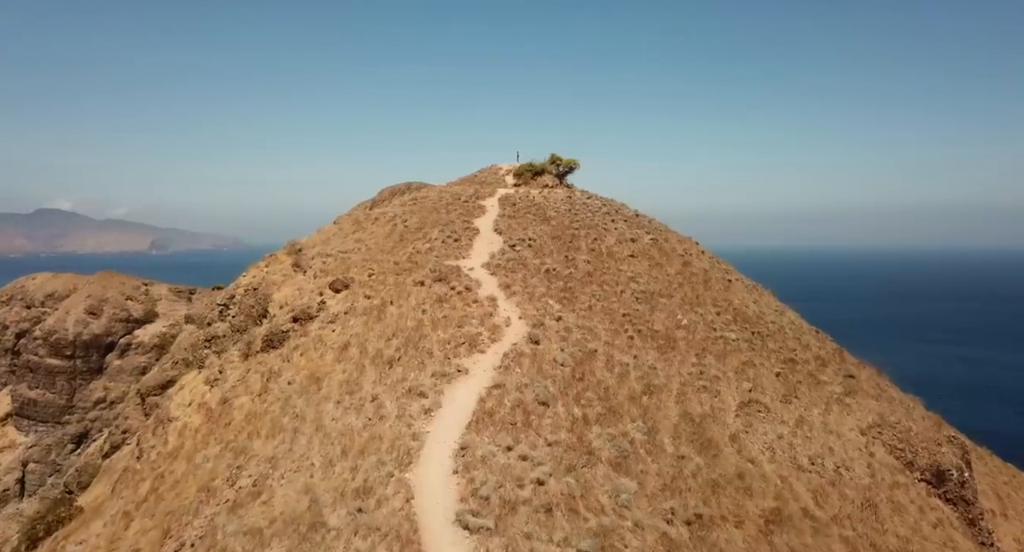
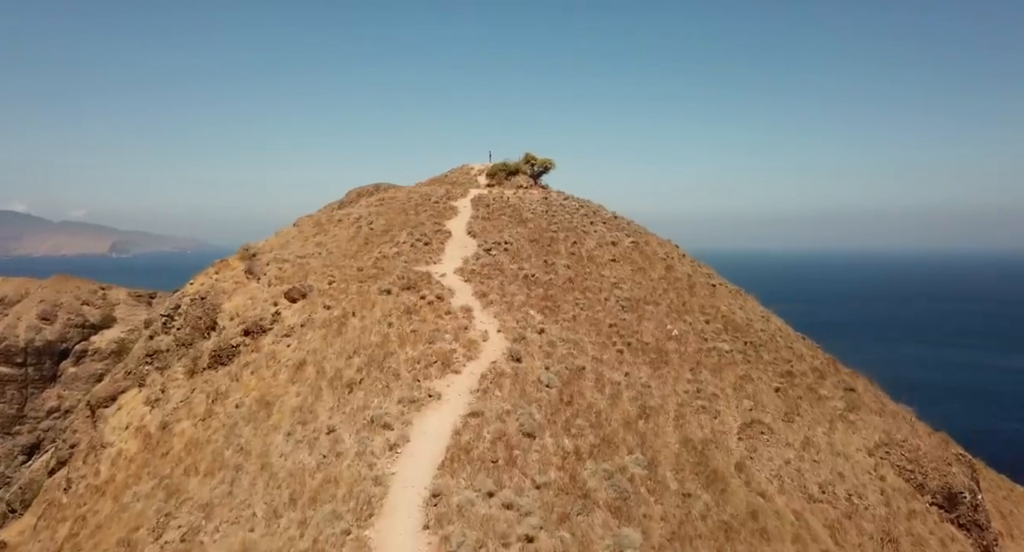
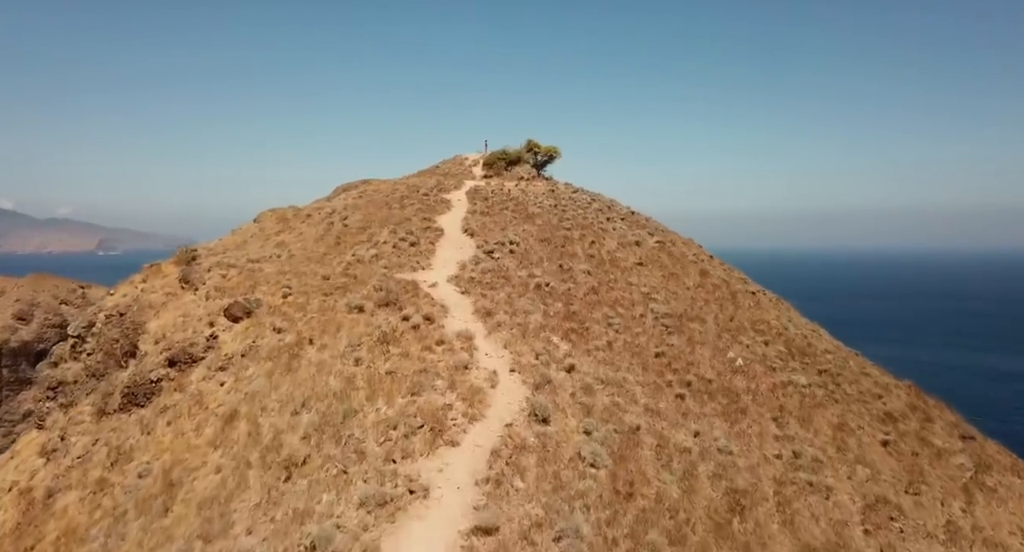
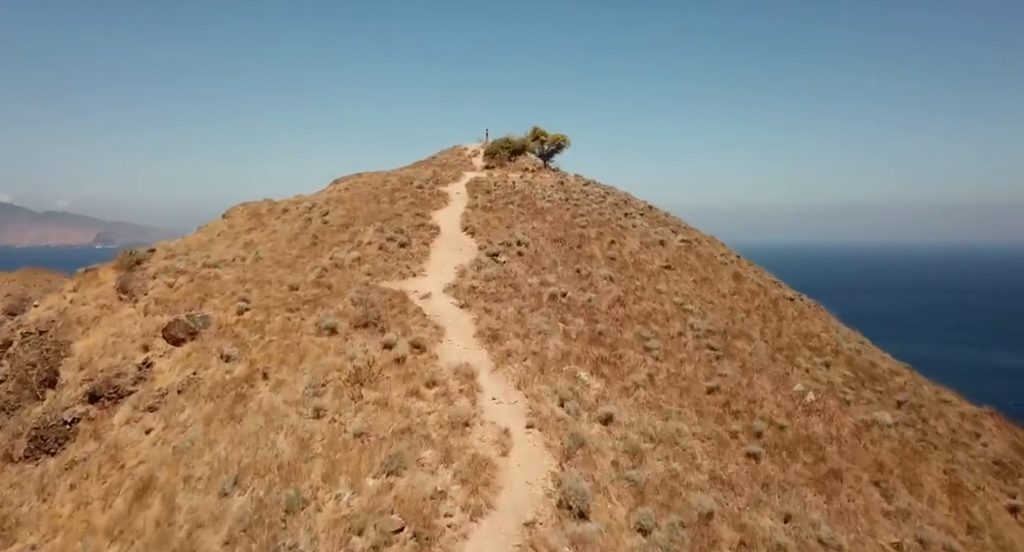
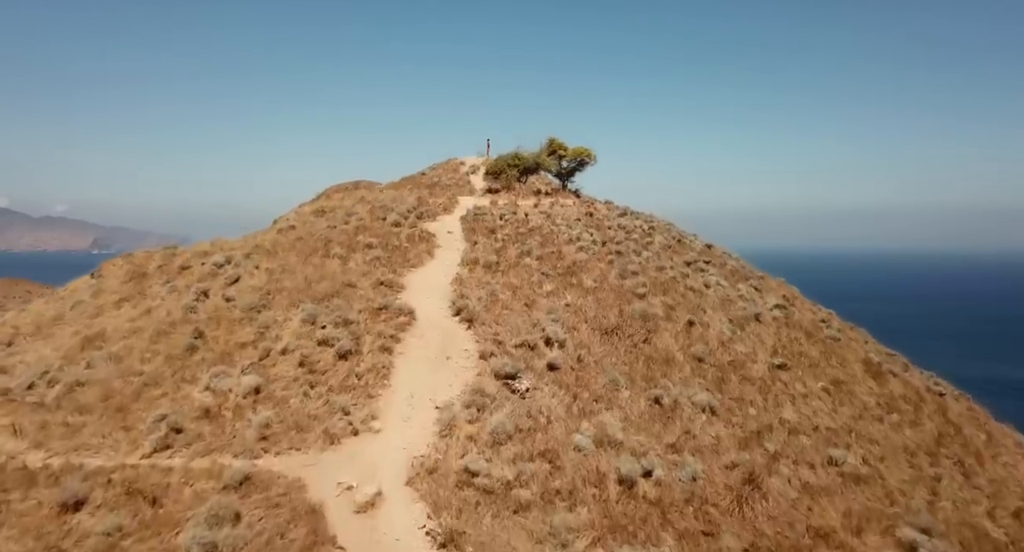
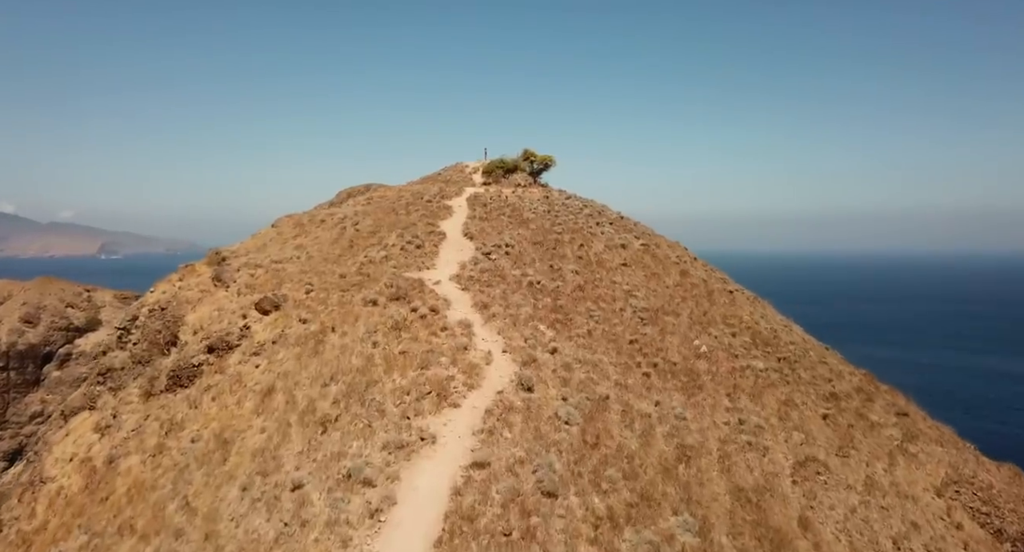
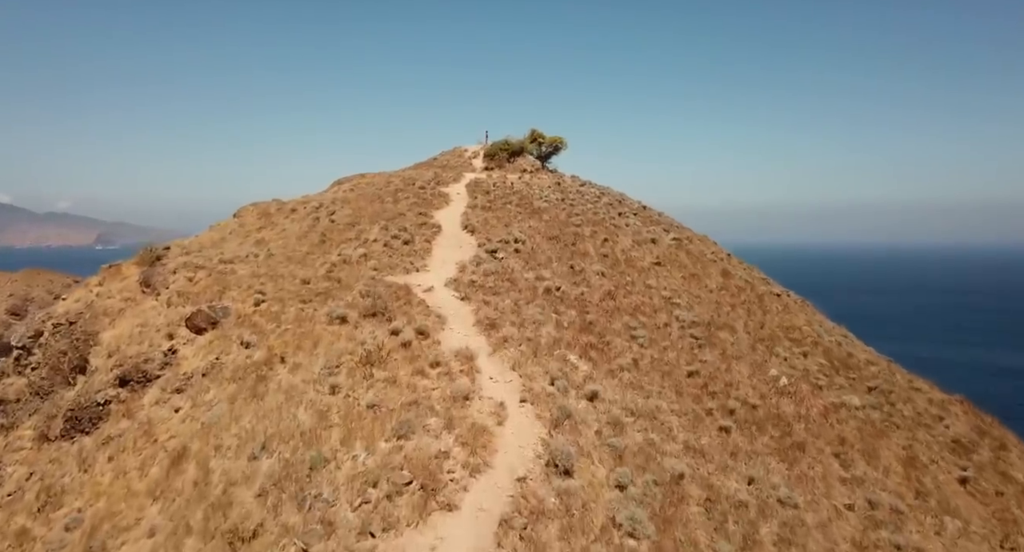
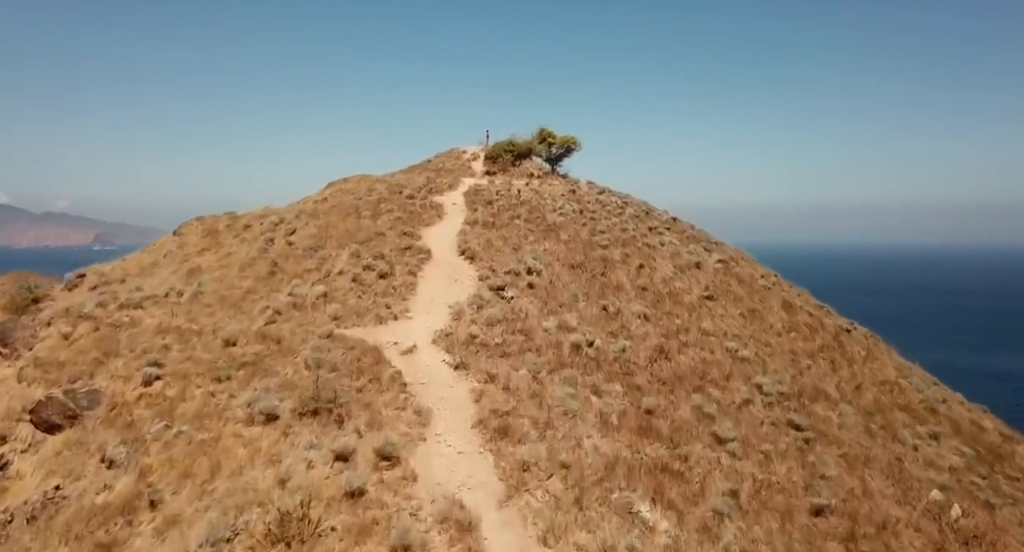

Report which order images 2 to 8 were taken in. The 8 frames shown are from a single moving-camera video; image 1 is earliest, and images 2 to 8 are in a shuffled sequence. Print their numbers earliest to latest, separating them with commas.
2, 6, 3, 7, 4, 8, 5
